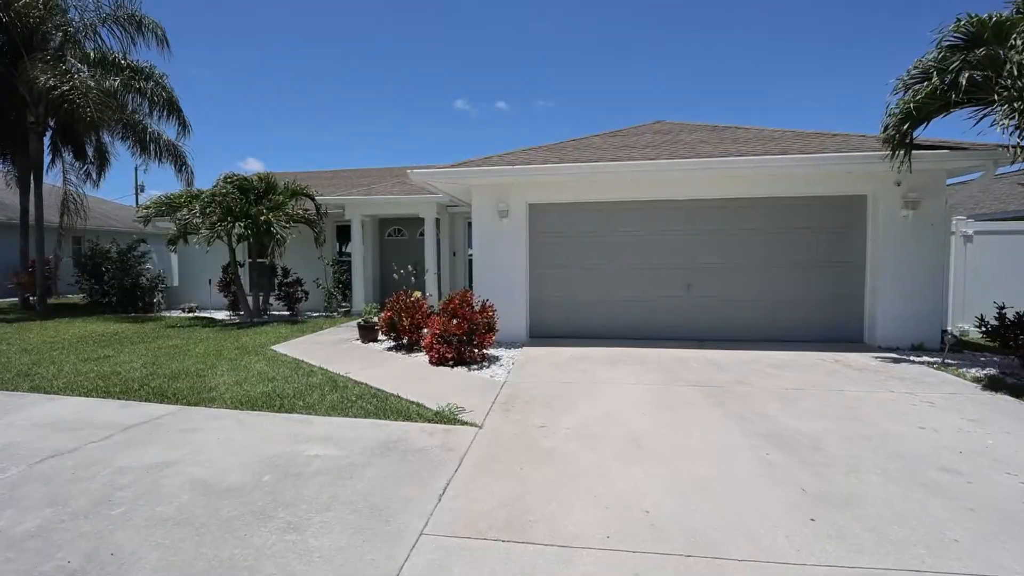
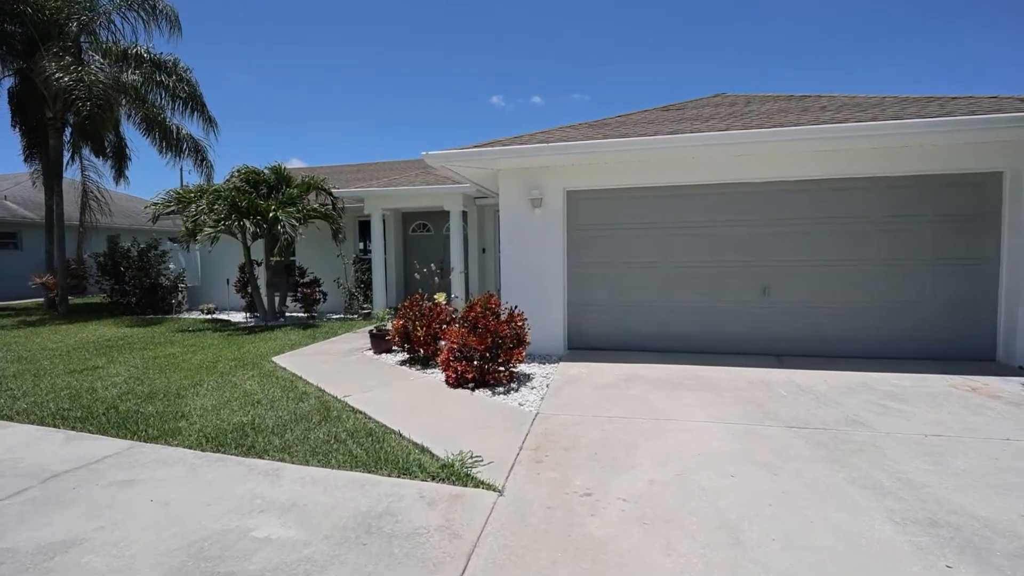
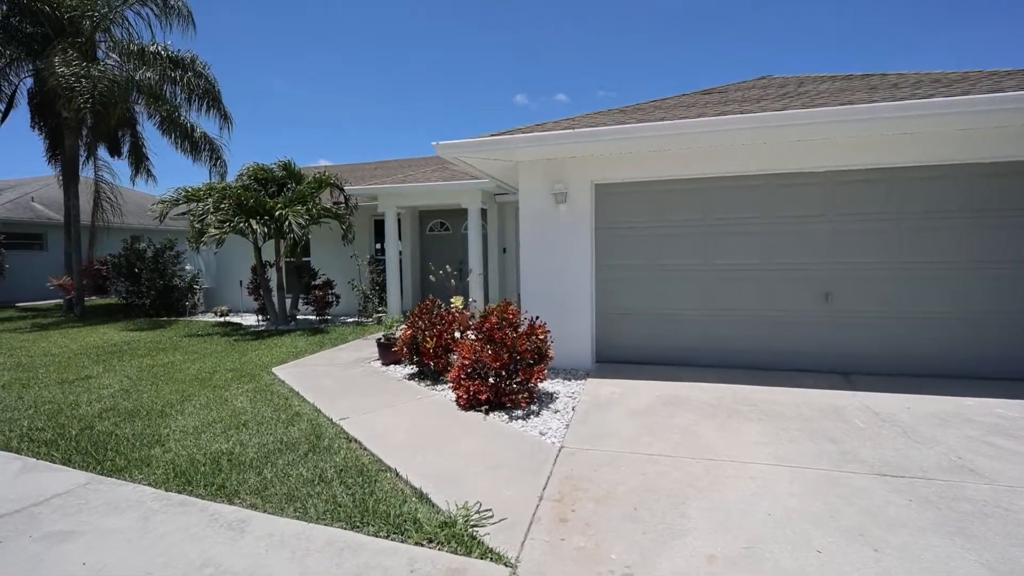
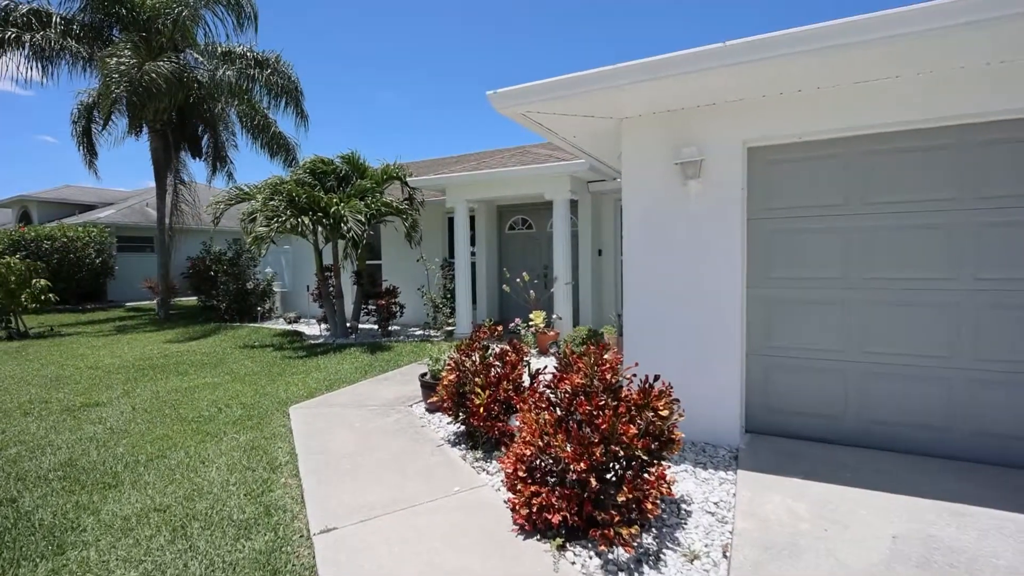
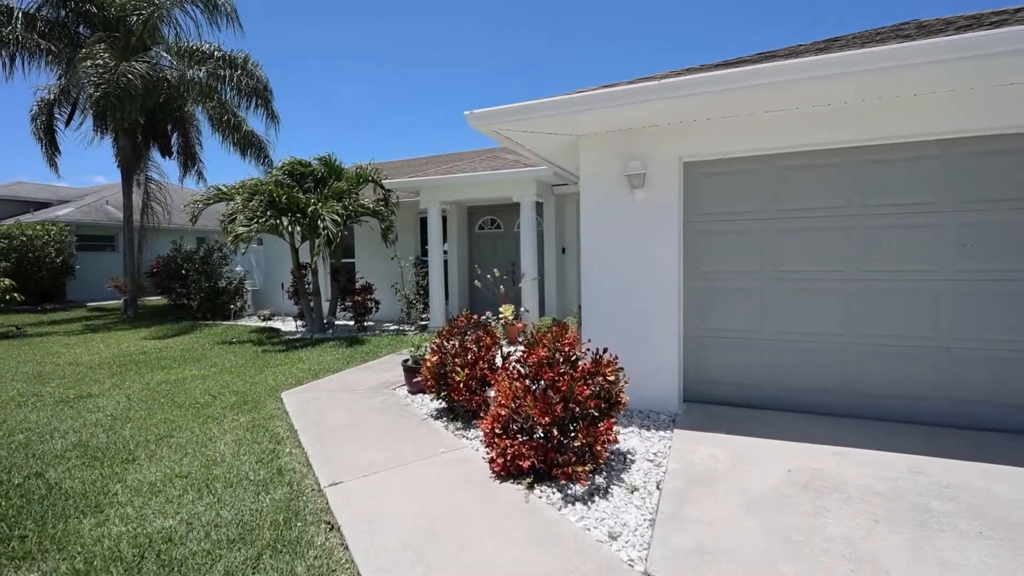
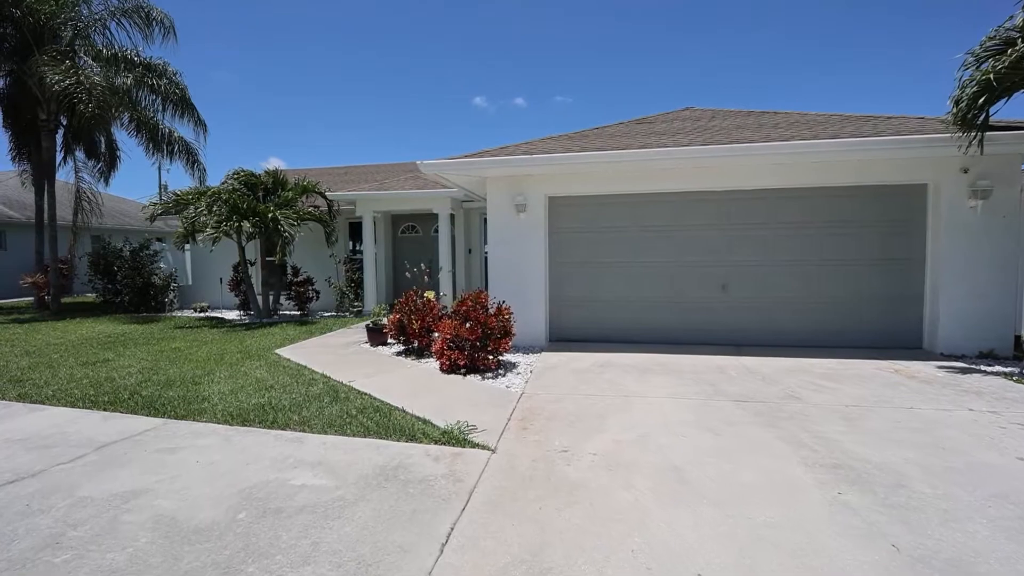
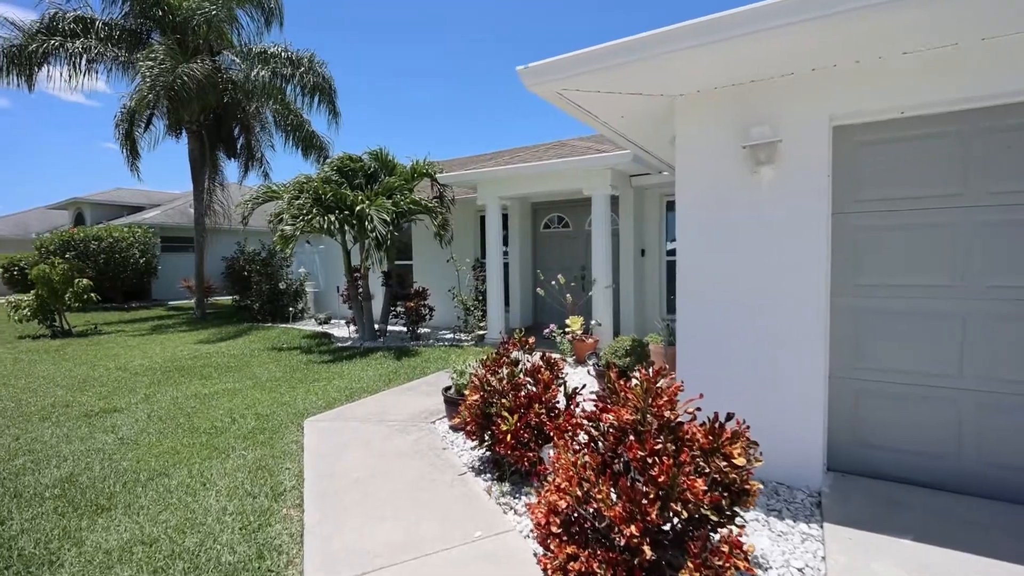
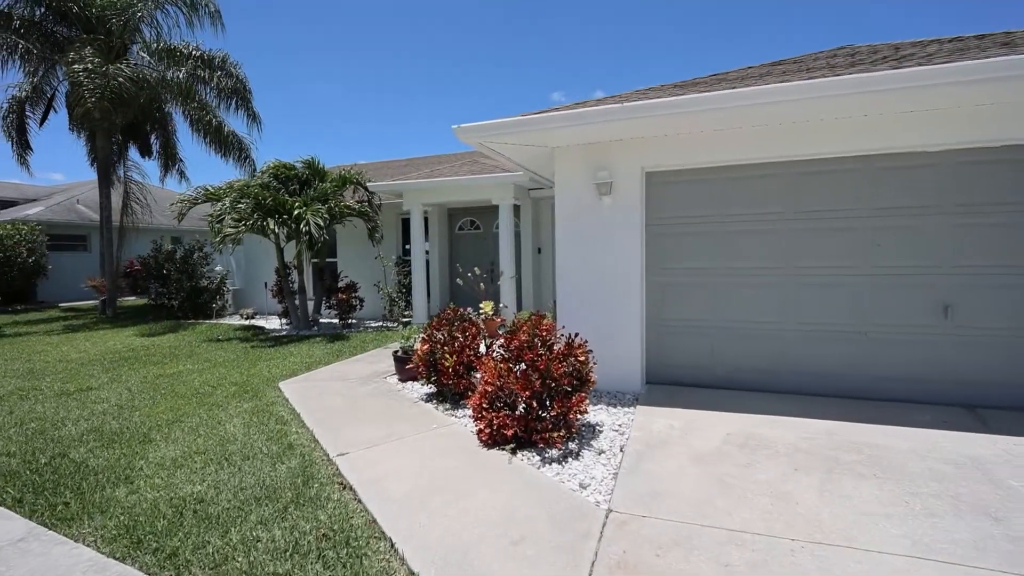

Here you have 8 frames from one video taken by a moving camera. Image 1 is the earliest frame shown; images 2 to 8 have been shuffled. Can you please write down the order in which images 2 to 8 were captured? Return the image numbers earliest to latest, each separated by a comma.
6, 2, 3, 8, 5, 4, 7
